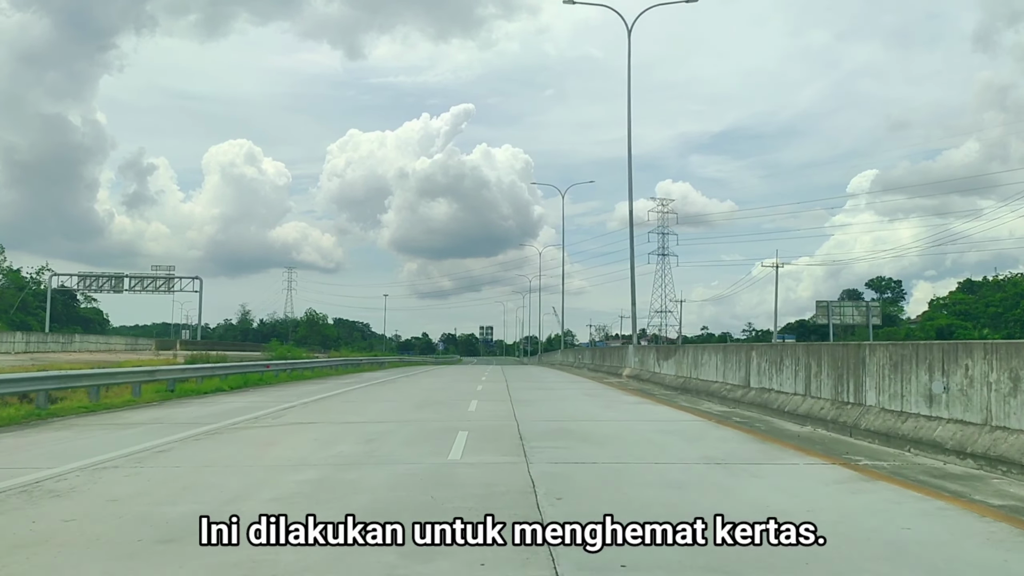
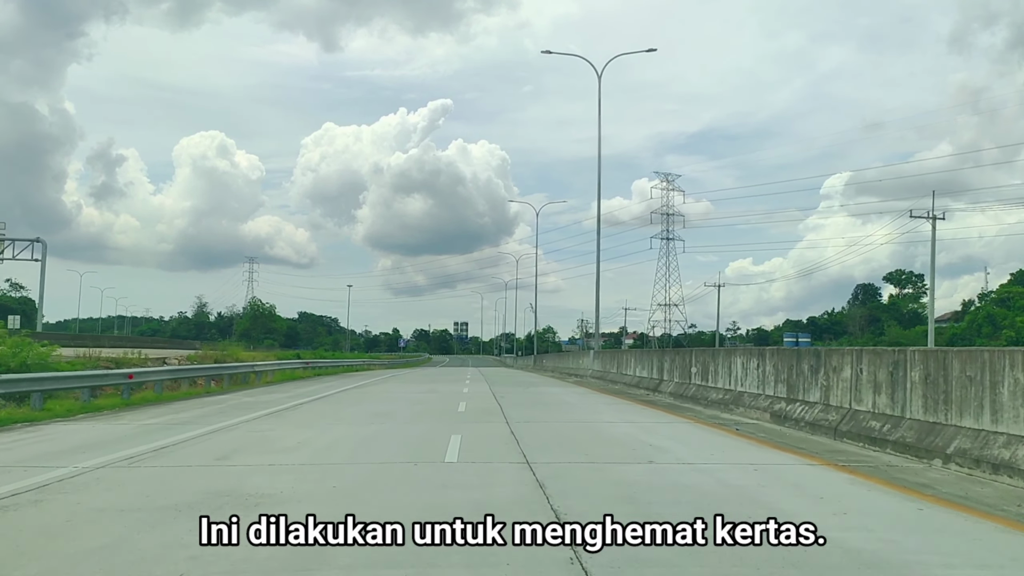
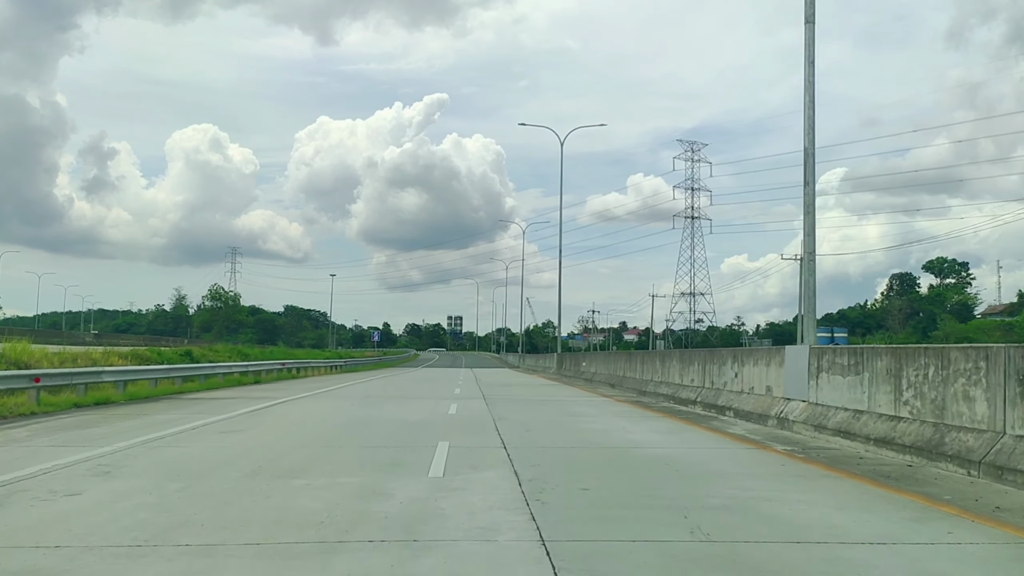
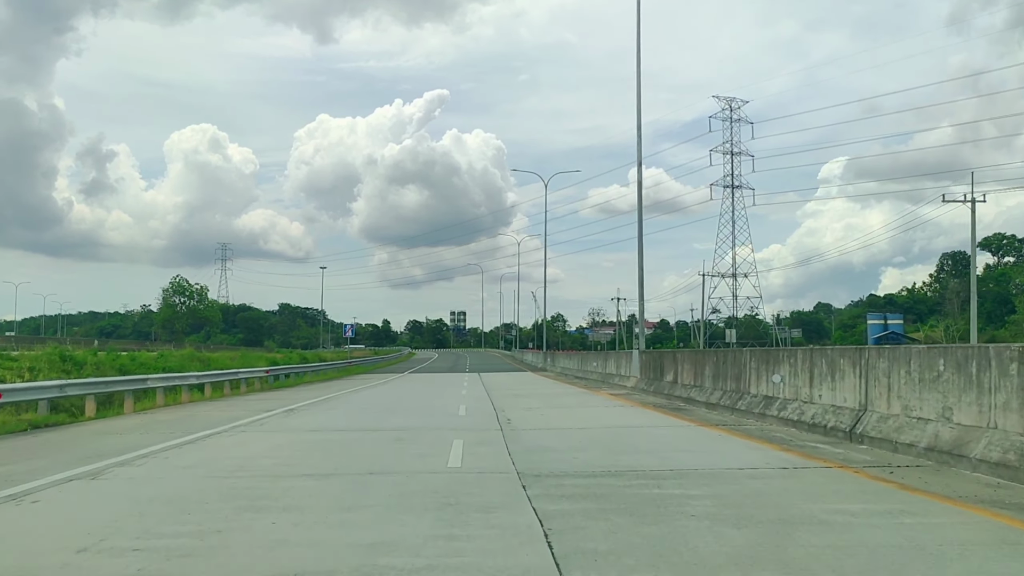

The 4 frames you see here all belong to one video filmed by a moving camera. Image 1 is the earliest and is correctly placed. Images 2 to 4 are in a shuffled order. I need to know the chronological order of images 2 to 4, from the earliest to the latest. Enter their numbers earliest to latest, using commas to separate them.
2, 3, 4
